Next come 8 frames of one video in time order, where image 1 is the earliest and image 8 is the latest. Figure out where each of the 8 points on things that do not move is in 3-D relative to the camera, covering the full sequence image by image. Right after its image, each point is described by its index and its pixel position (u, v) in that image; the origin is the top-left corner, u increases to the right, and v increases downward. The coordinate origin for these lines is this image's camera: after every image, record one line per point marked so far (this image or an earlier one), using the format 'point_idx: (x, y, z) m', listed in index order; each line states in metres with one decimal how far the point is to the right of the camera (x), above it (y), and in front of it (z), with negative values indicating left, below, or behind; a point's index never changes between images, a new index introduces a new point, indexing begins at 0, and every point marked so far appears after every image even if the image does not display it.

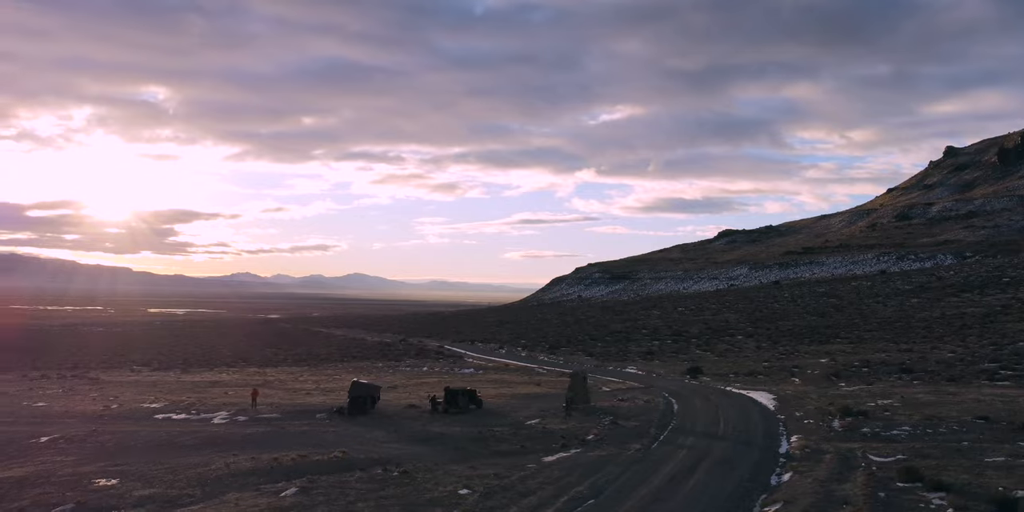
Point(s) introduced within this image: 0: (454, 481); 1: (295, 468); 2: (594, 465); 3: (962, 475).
0: (-1.0, -4.0, +17.9) m
1: (-4.2, -4.1, +19.5) m
2: (+1.5, -4.0, +19.2) m
3: (+7.7, -3.7, +17.2) m
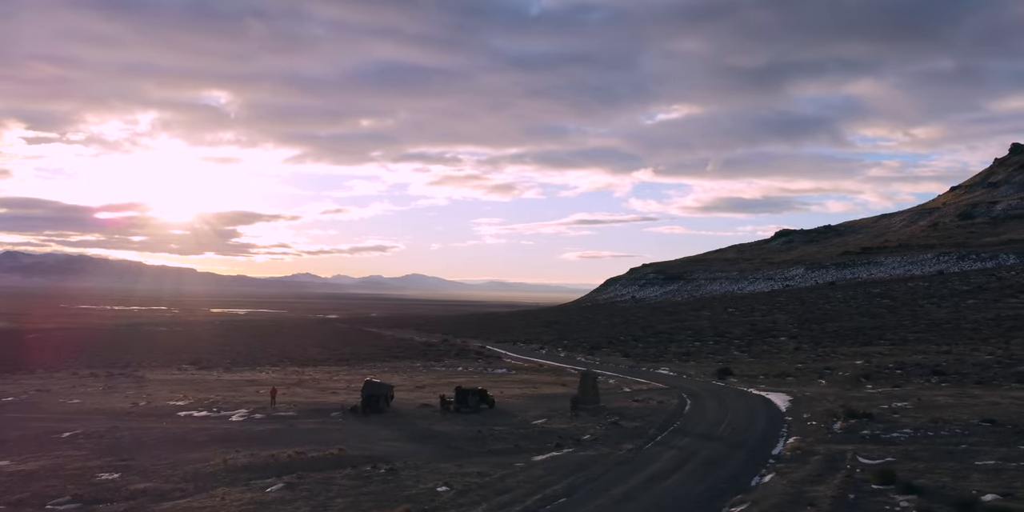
0: (-1.4, -4.0, +18.3) m
1: (-4.4, -4.1, +20.0) m
2: (+1.3, -4.0, +19.4) m
3: (+7.3, -3.8, +17.1) m
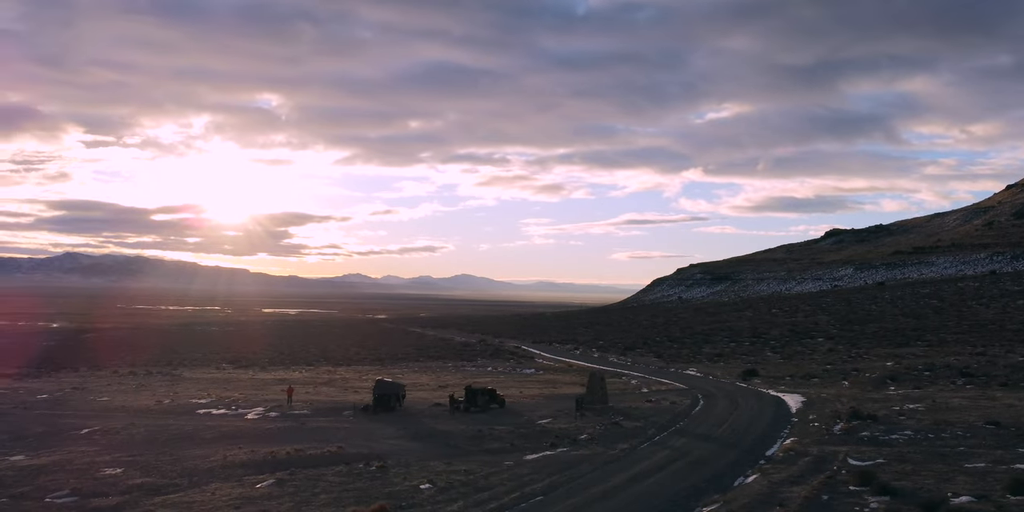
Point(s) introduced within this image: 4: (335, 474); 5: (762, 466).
0: (-1.7, -4.0, +18.6) m
1: (-4.6, -4.2, +20.4) m
2: (+1.1, -4.0, +19.5) m
3: (+7.0, -3.8, +16.9) m
4: (-3.3, -4.1, +19.1) m
5: (+4.7, -3.9, +19.1) m
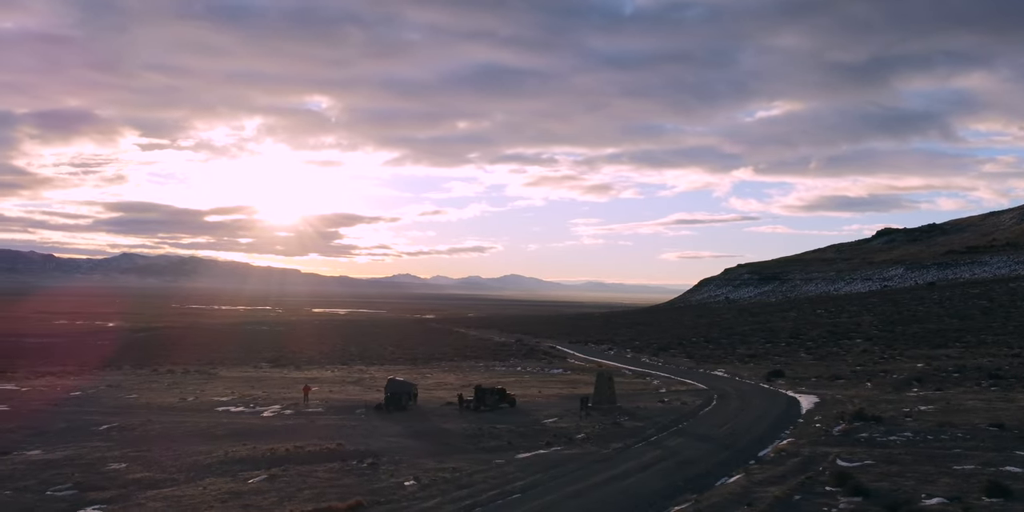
0: (-1.9, -4.1, +18.9) m
1: (-4.8, -4.2, +20.9) m
2: (+0.8, -4.1, +19.7) m
3: (+6.6, -3.8, +16.8) m
4: (-3.6, -4.1, +19.5) m
5: (+4.5, -4.0, +19.2) m
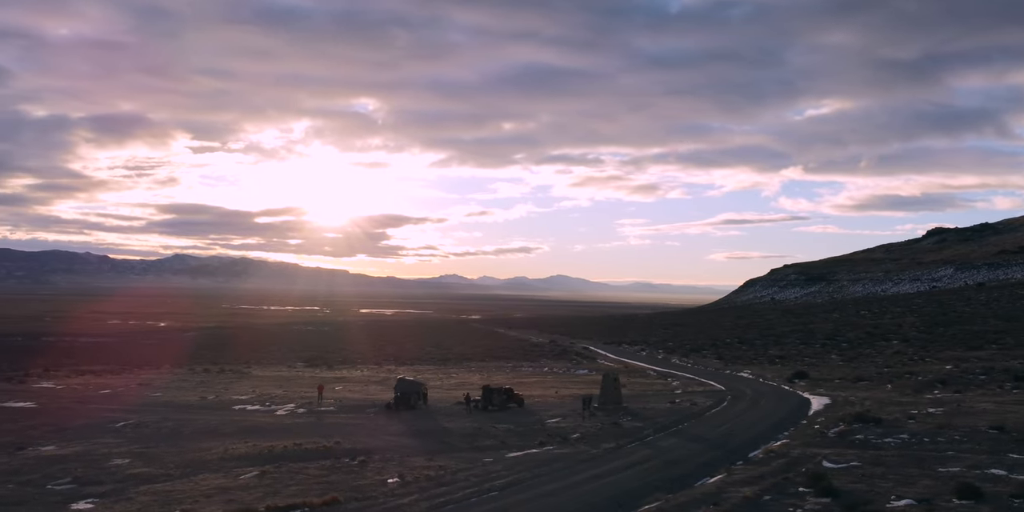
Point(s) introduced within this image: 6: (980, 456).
0: (-2.2, -4.1, +19.2) m
1: (-5.0, -4.2, +21.3) m
2: (+0.6, -4.1, +19.9) m
3: (+6.2, -3.8, +16.8) m
4: (-3.8, -4.2, +19.9) m
5: (+4.2, -4.0, +19.2) m
6: (+9.0, -3.8, +19.3) m
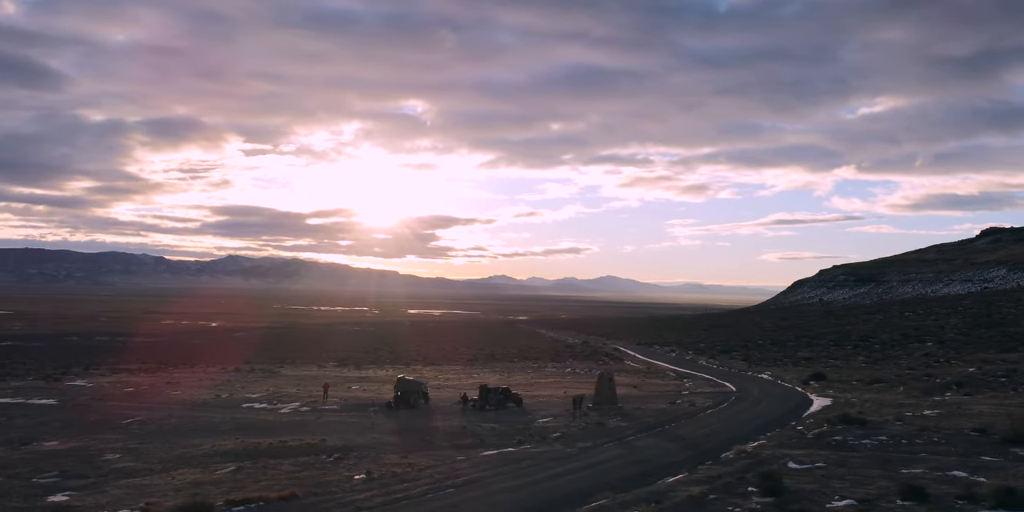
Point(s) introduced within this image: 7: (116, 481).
0: (-2.8, -4.1, +19.7) m
1: (-5.5, -4.2, +21.9) m
2: (0.0, -4.1, +20.2) m
3: (+5.5, -3.8, +16.8) m
4: (-4.4, -4.2, +20.4) m
5: (+3.6, -4.0, +19.3) m
6: (+8.3, -3.8, +19.2) m
7: (-7.6, -4.3, +19.3) m
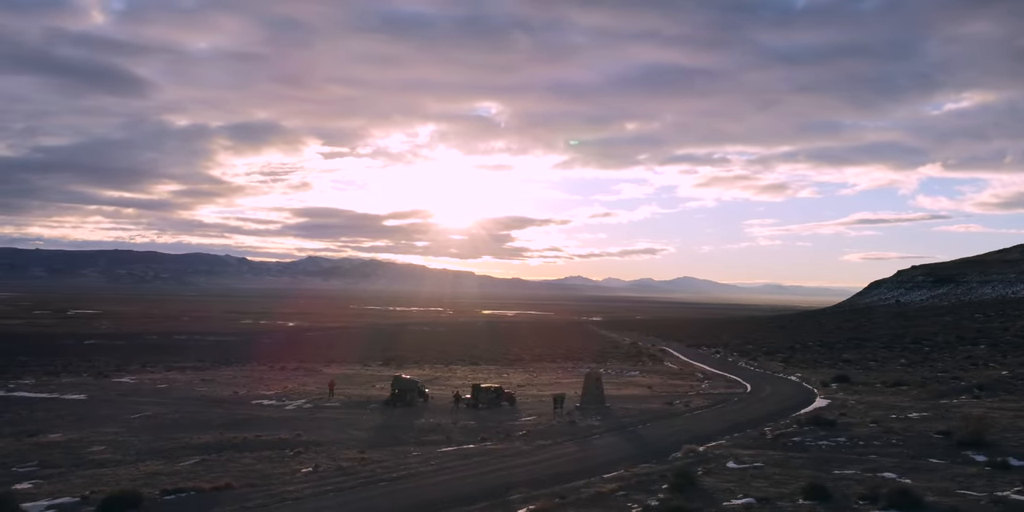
0: (-3.9, -4.1, +20.4) m
1: (-6.4, -4.3, +22.8) m
2: (-1.0, -4.1, +20.7) m
3: (+4.1, -3.8, +16.9) m
4: (-5.4, -4.2, +21.2) m
5: (+2.5, -4.0, +19.5) m
6: (+7.2, -3.9, +19.1) m
7: (-8.6, -4.3, +20.4) m
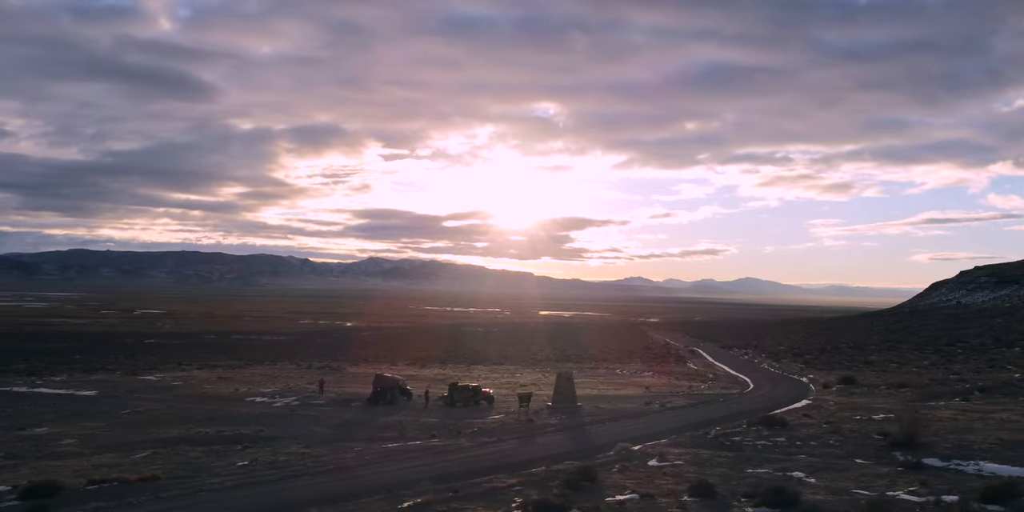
0: (-5.3, -4.2, +21.1) m
1: (-7.6, -4.3, +23.7) m
2: (-2.4, -4.2, +21.3) m
3: (+2.6, -3.8, +17.1) m
4: (-6.7, -4.2, +22.0) m
5: (+1.0, -4.0, +19.9) m
6: (+5.7, -3.9, +19.1) m
7: (-10.0, -4.4, +21.4) m
